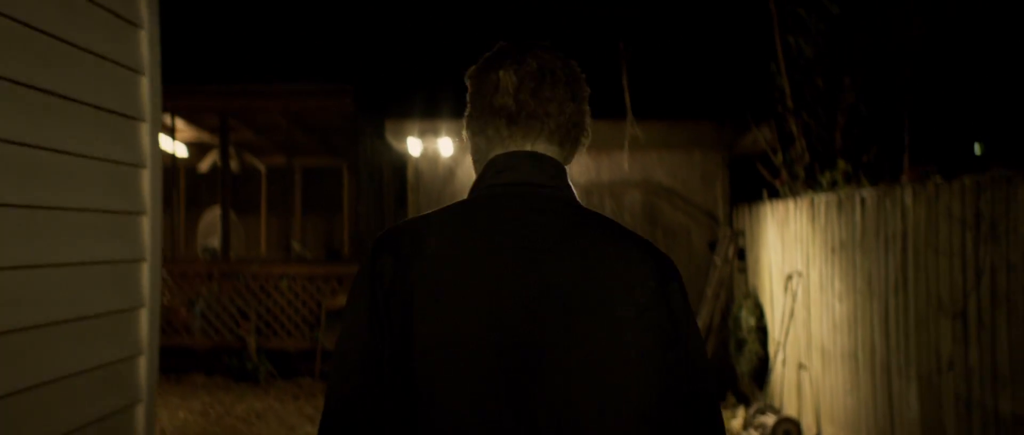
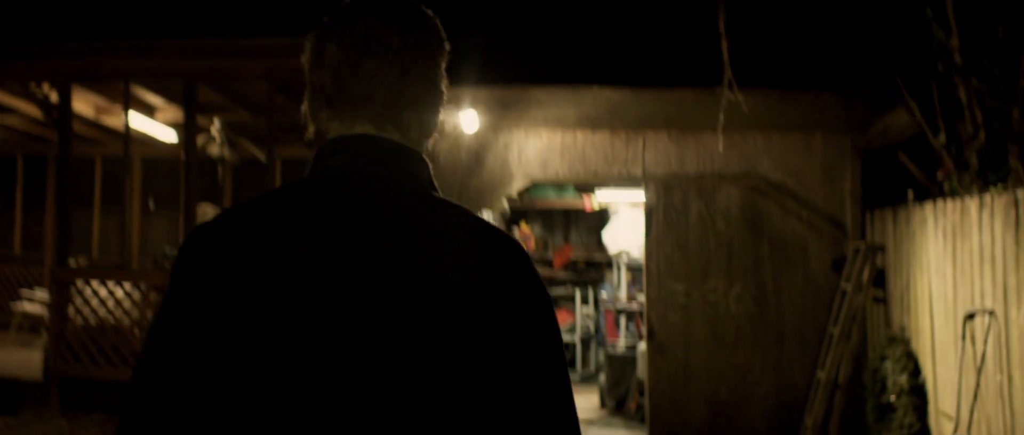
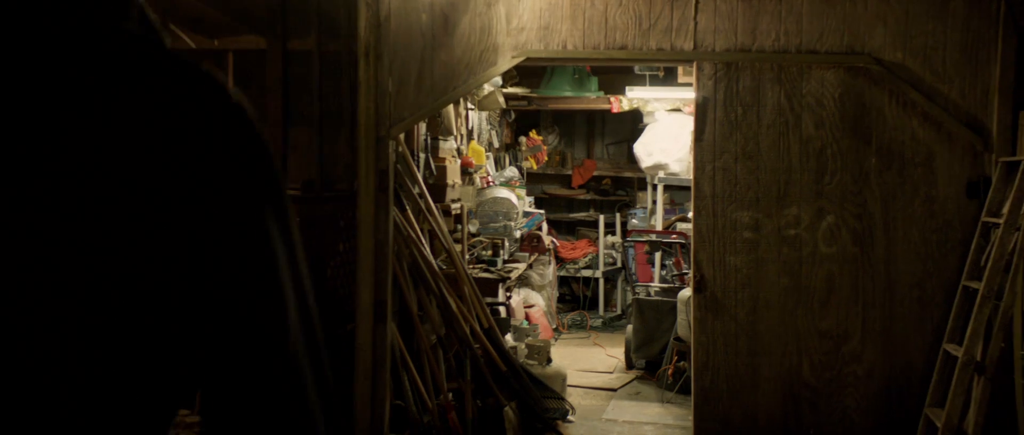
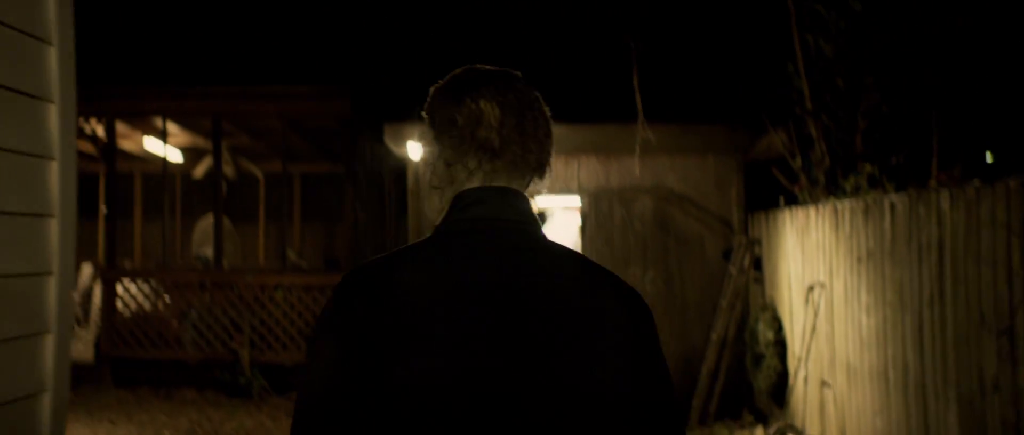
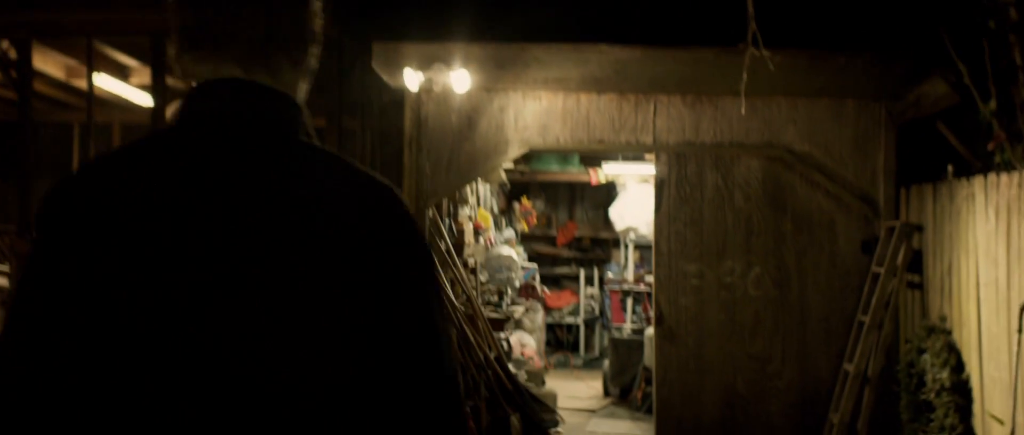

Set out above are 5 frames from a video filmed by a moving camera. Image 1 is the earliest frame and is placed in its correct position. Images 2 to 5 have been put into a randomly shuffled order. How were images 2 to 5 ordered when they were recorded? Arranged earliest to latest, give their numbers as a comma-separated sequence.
4, 2, 5, 3
